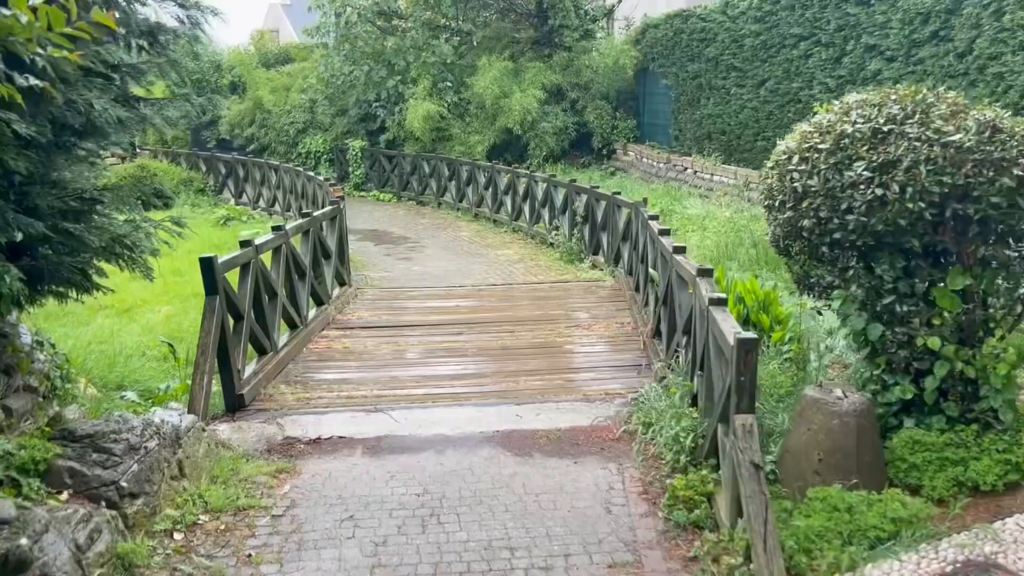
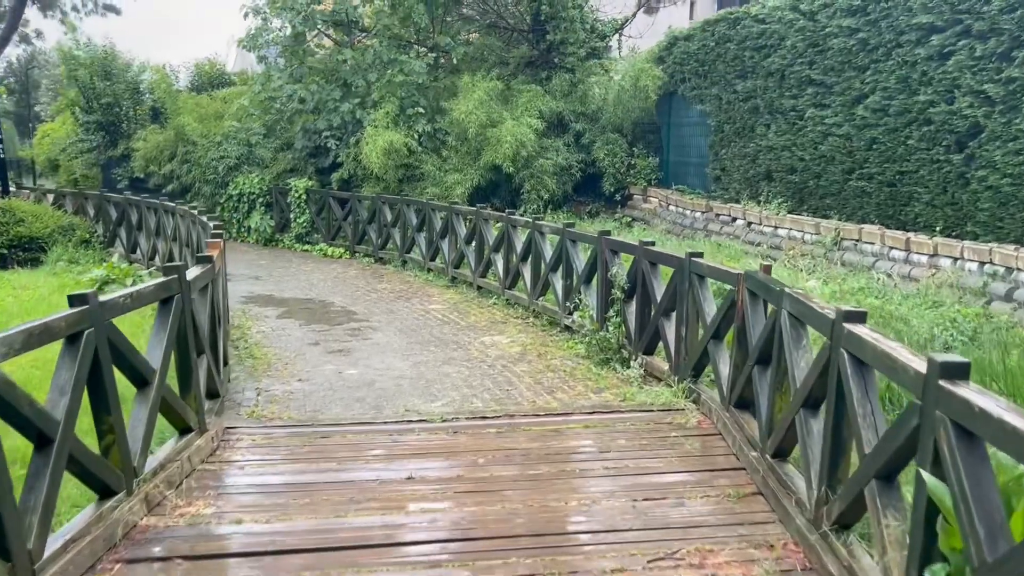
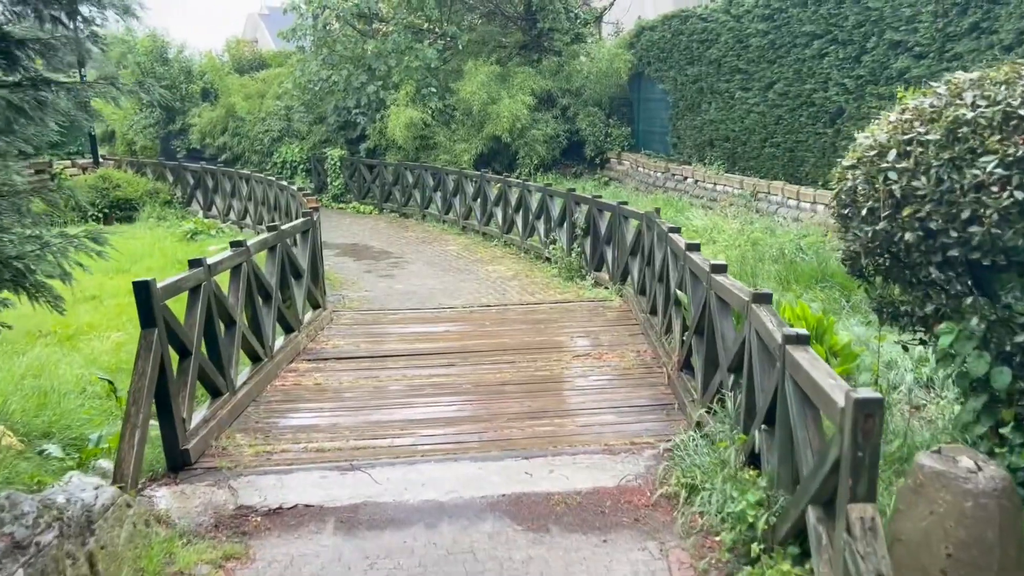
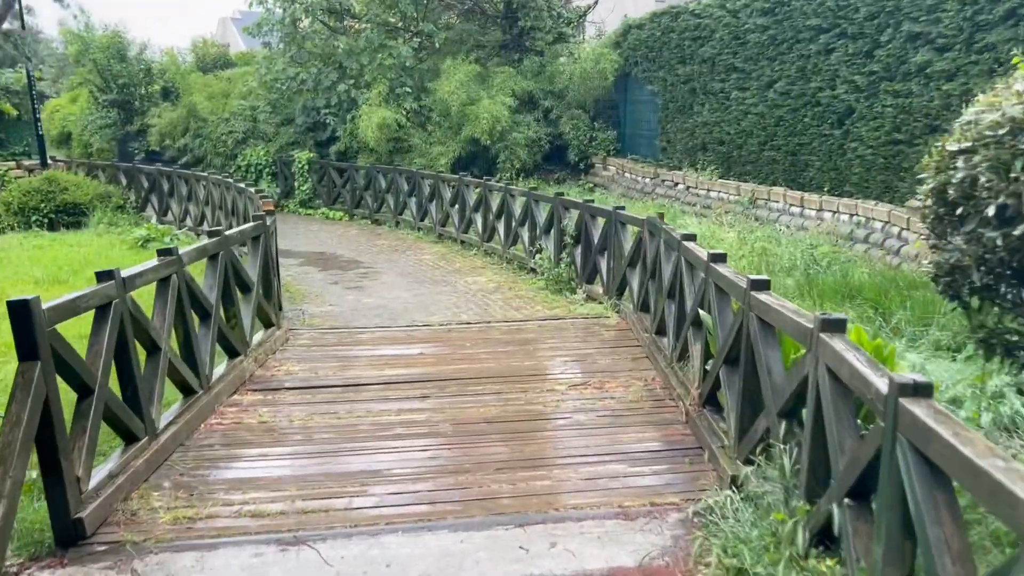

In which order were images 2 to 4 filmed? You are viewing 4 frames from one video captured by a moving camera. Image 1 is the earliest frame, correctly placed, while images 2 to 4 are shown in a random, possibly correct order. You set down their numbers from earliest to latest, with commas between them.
3, 4, 2
